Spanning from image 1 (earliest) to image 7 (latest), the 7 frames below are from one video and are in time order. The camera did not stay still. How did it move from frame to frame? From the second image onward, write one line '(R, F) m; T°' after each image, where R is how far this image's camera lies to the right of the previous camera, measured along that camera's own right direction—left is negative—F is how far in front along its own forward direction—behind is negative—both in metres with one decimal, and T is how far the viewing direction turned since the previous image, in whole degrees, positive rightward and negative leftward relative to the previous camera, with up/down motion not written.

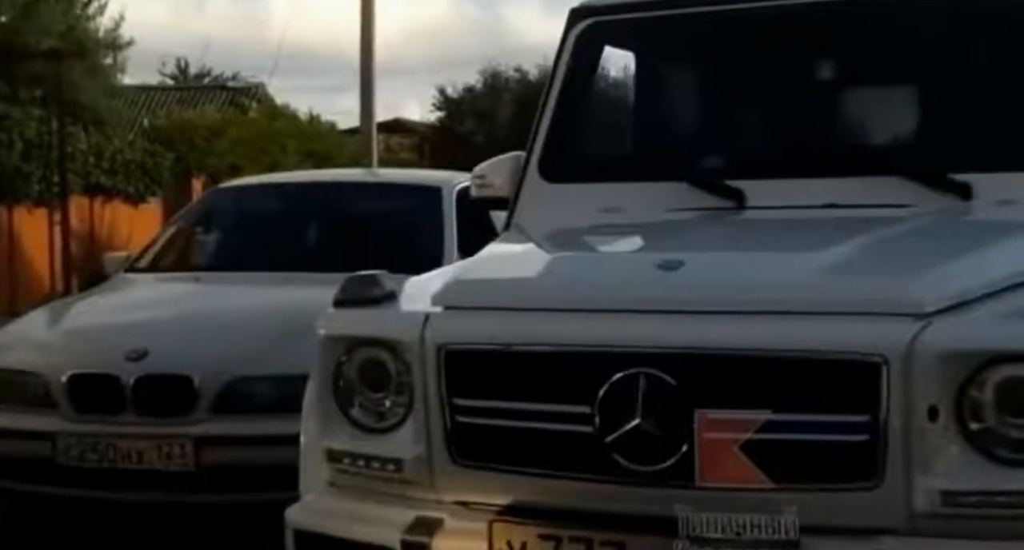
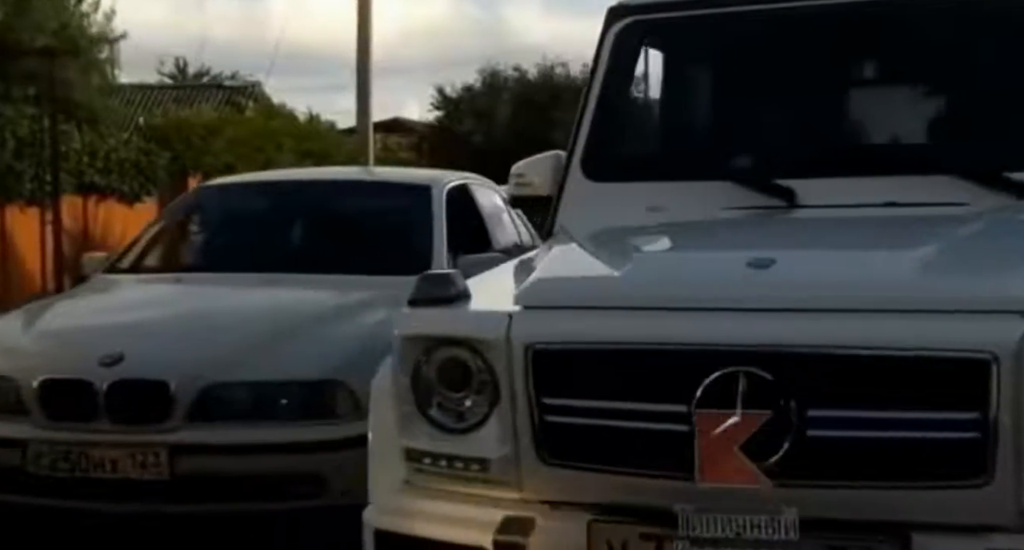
(0.0, +0.2) m; 0°
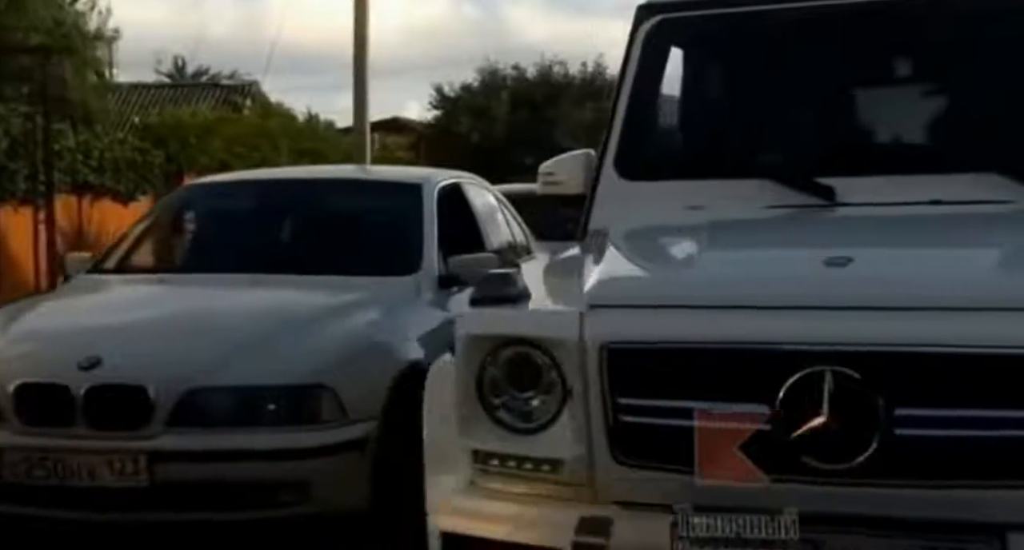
(0.0, +0.2) m; 0°
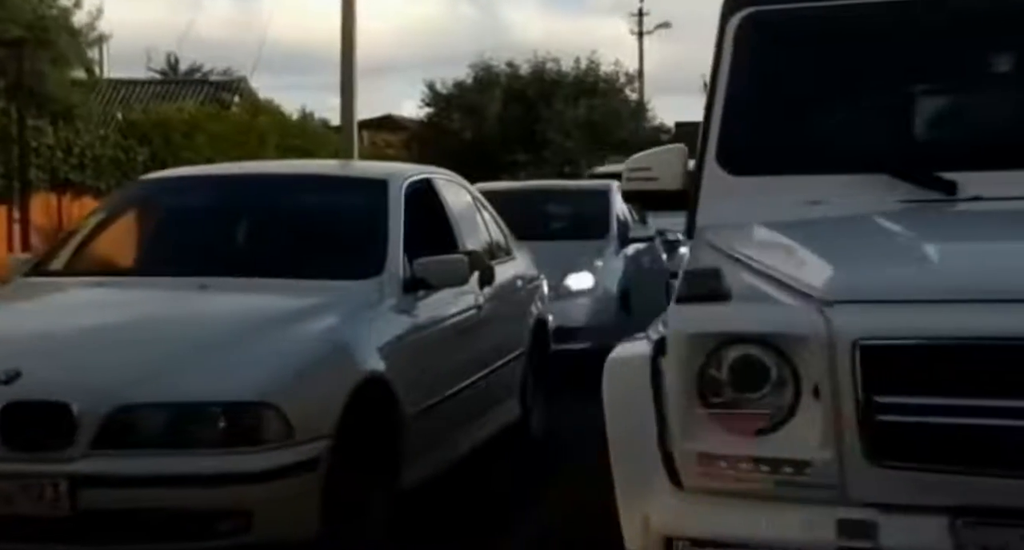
(+0.1, +0.5) m; 0°
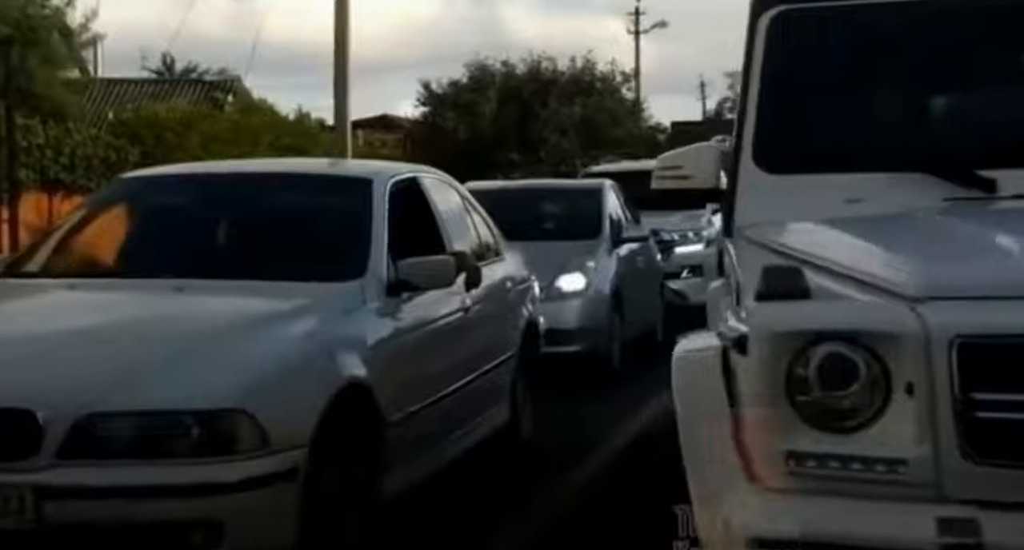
(0.0, +0.2) m; 0°
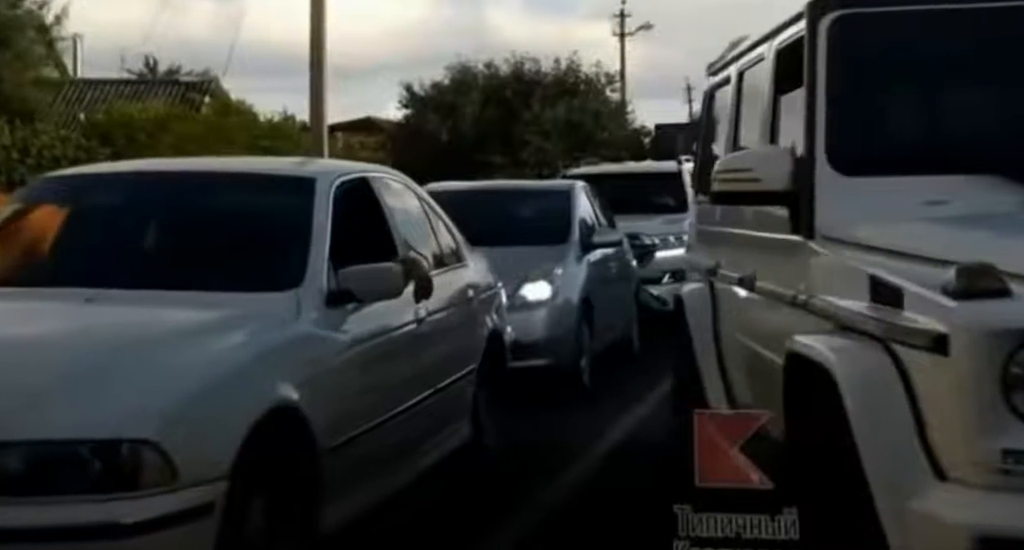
(+0.1, +0.5) m; +1°
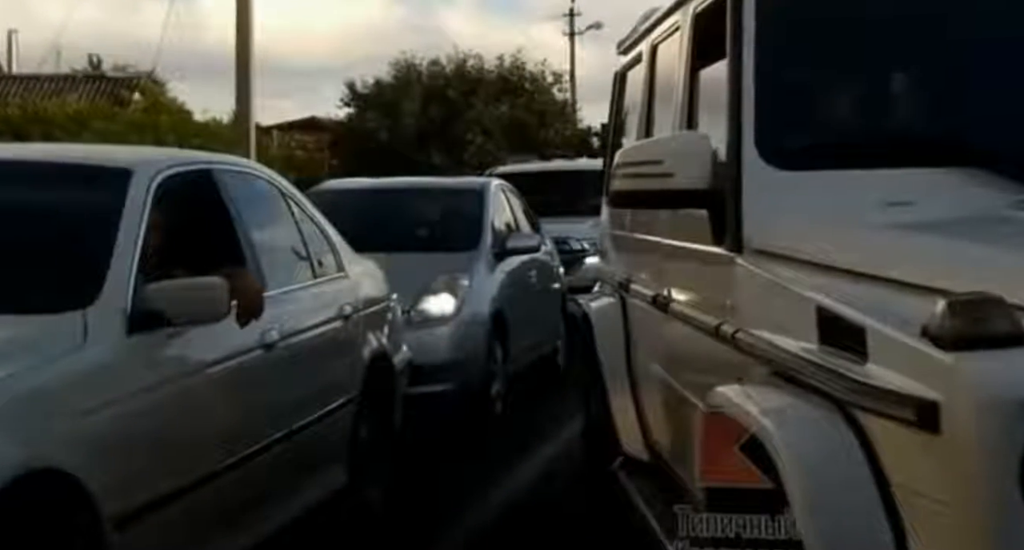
(+0.3, +1.0) m; +2°
